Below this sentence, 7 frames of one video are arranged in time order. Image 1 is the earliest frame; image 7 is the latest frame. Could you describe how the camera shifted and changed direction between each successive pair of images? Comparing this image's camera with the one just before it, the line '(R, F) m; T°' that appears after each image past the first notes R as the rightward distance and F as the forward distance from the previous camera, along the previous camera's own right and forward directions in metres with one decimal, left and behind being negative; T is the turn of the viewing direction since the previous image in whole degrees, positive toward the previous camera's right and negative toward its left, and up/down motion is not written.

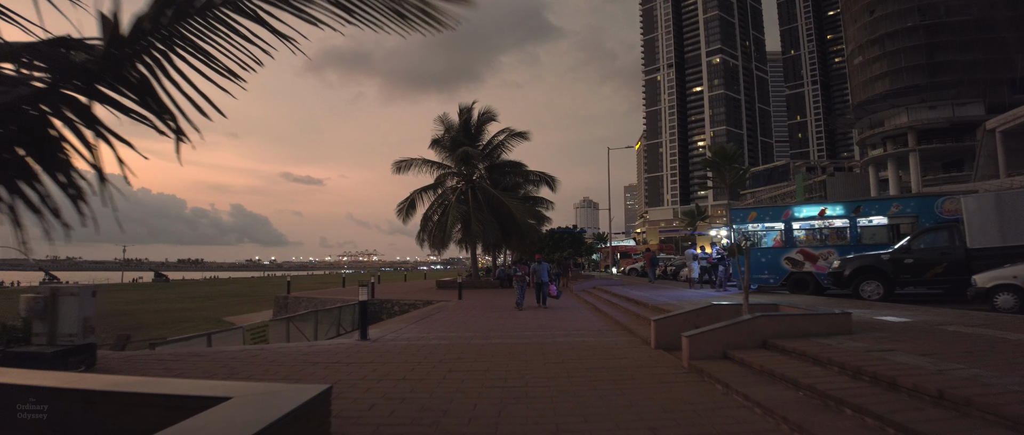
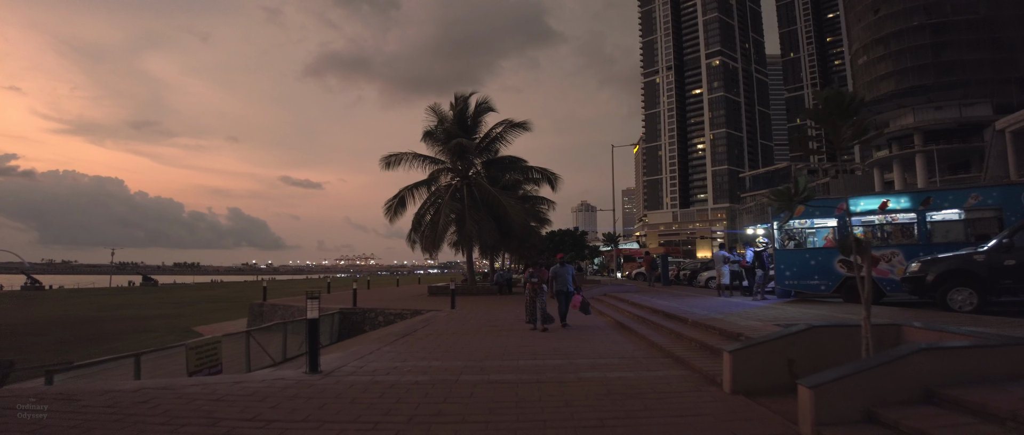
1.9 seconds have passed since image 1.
(-0.1, +2.4) m; 0°
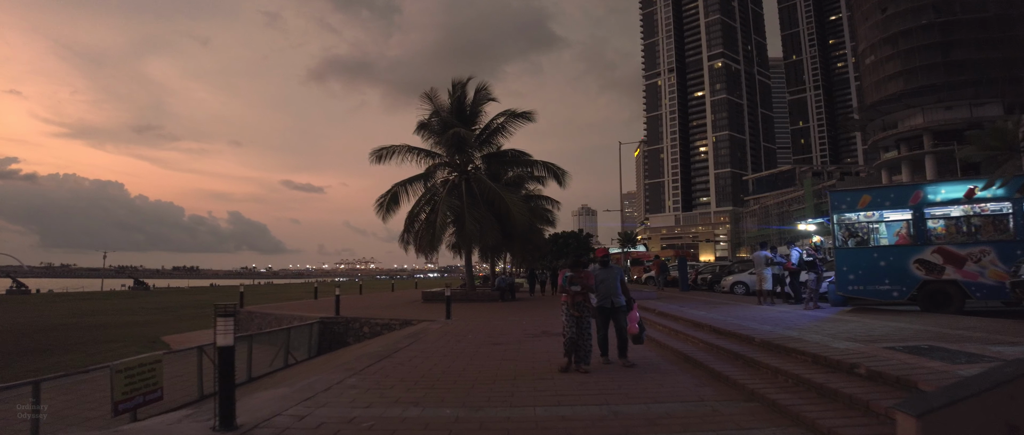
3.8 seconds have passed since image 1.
(-0.1, +2.2) m; 0°
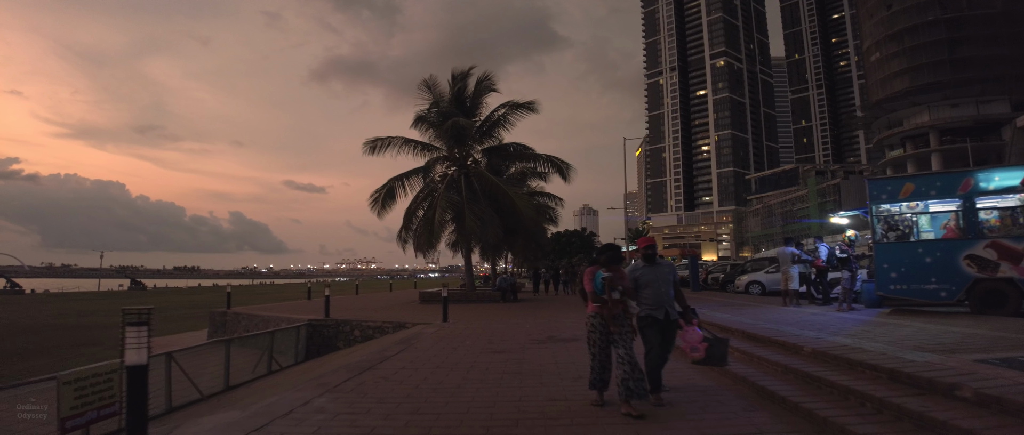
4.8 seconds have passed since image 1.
(0.0, +1.1) m; 0°
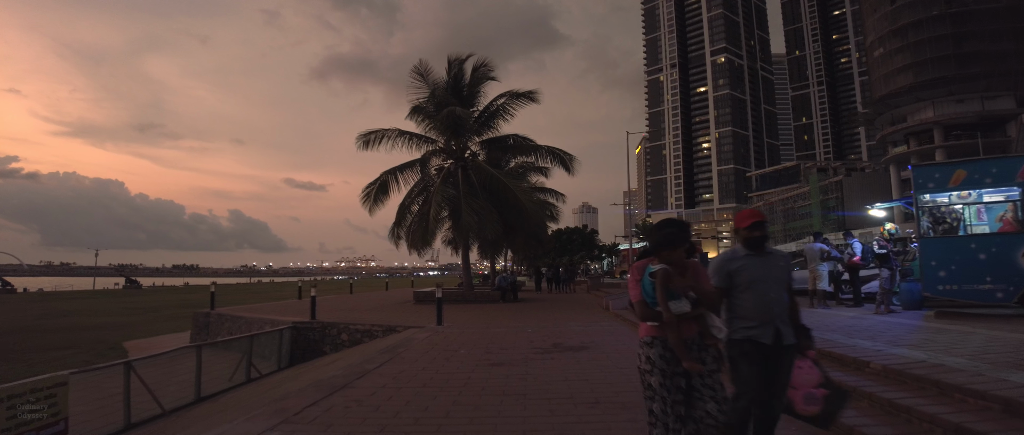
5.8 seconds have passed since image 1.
(0.0, +1.1) m; 0°
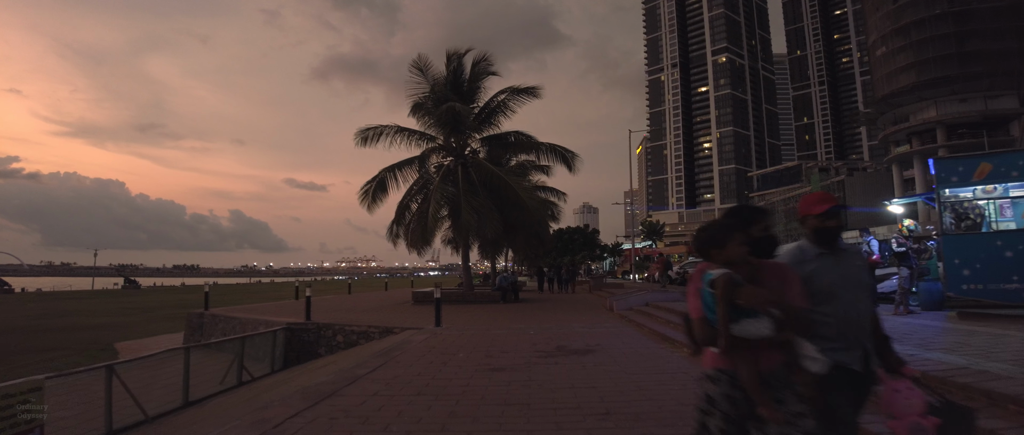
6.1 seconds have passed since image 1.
(0.0, +0.4) m; 0°
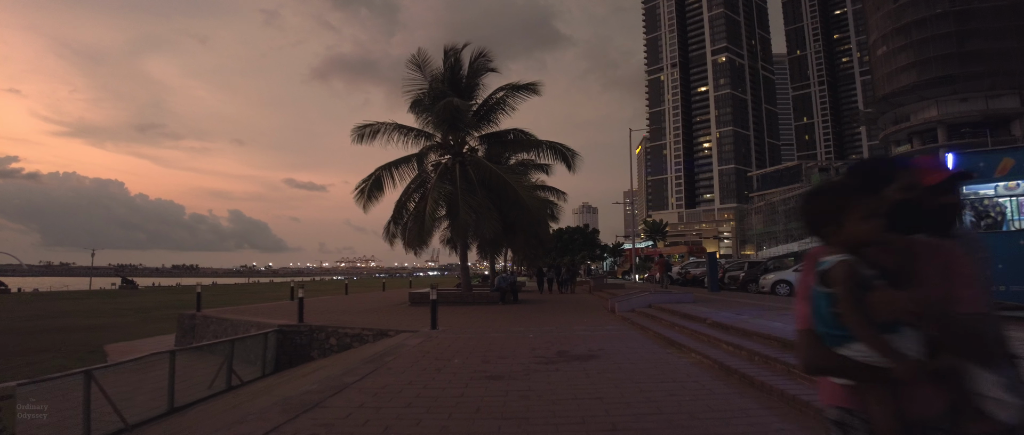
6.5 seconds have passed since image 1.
(0.0, +0.4) m; 0°
